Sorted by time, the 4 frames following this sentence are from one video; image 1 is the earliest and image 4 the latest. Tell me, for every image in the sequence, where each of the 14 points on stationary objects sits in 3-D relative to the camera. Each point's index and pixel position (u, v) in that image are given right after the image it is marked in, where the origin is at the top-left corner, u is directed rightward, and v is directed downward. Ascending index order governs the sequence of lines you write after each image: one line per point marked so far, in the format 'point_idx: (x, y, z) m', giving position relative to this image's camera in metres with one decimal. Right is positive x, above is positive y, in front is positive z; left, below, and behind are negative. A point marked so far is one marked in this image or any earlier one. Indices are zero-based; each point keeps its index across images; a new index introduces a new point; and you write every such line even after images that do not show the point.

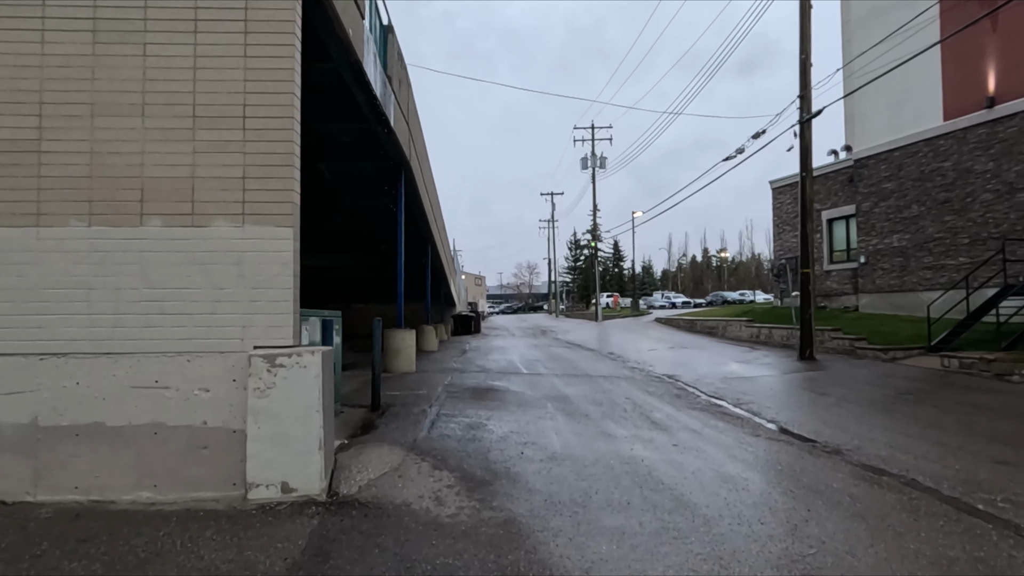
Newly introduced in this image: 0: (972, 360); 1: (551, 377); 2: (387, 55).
0: (+8.9, -1.4, +12.8) m
1: (+0.8, -1.8, +13.5) m
2: (-2.2, +4.0, +11.4) m
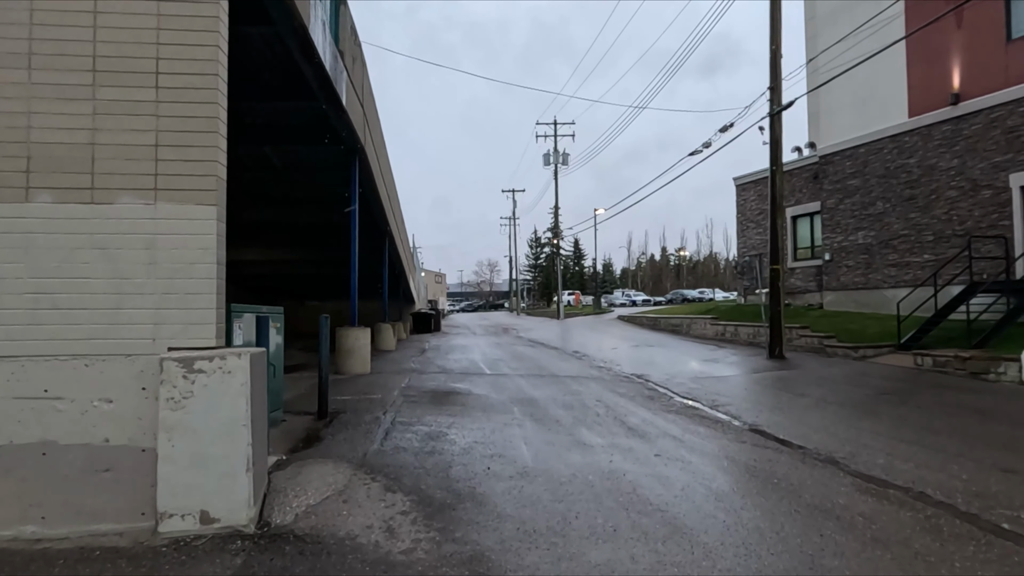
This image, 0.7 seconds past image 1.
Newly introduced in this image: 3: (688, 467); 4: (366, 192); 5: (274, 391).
0: (+8.2, -1.3, +12.5) m
1: (+0.1, -1.7, +12.7) m
2: (-2.7, +4.1, +10.5) m
3: (+1.6, -1.7, +6.2) m
4: (-3.5, +2.3, +15.7) m
5: (-2.6, -1.1, +7.4) m
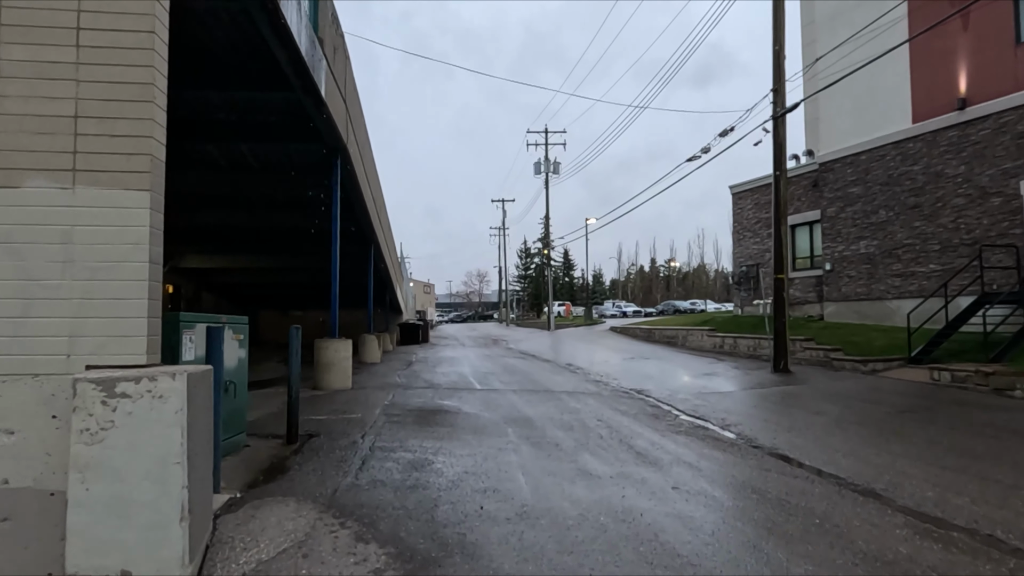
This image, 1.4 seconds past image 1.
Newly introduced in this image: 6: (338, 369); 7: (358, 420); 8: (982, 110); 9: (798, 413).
0: (+8.1, -1.5, +11.8) m
1: (-0.1, -1.9, +11.8) m
2: (-2.8, +4.0, +9.6) m
3: (+1.6, -1.7, +5.3) m
4: (-3.6, +2.1, +14.9) m
5: (-2.7, -1.2, +6.5) m
6: (-3.1, -1.4, +11.7) m
7: (-1.9, -1.7, +8.4) m
8: (+12.0, +4.5, +16.9) m
9: (+4.5, -2.0, +10.4) m
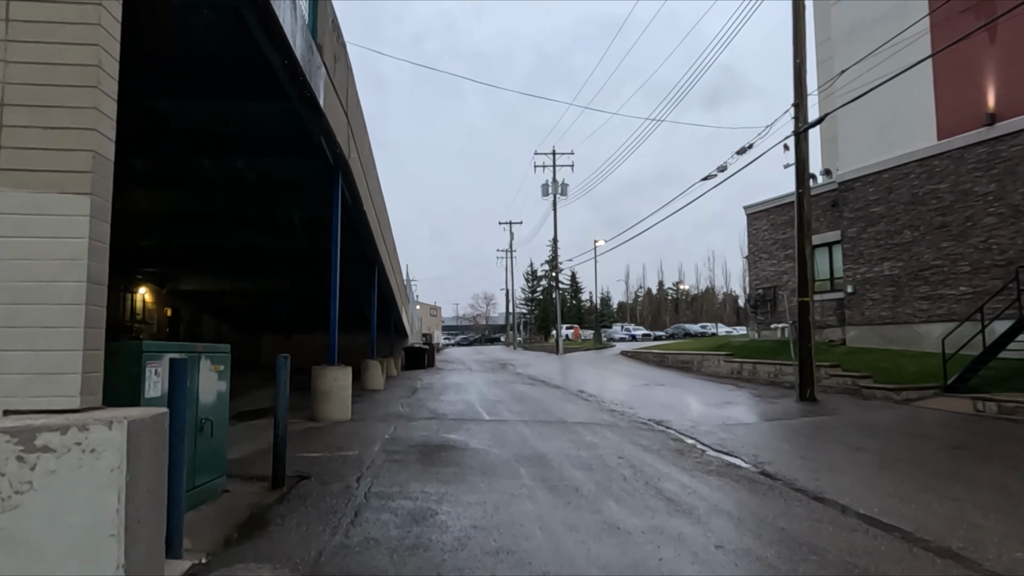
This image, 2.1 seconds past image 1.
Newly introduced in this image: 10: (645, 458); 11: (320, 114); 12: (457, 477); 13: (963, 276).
0: (+8.3, -1.9, +10.9) m
1: (+0.1, -2.3, +11.0) m
2: (-2.7, +3.7, +9.0) m
3: (+1.7, -1.9, +4.5) m
4: (-3.4, +1.6, +14.2) m
5: (-2.6, -1.4, +5.7) m
6: (-2.9, -1.8, +10.9) m
7: (-1.8, -1.9, +7.6) m
8: (+12.3, +4.0, +16.2) m
9: (+4.6, -2.3, +9.5) m
10: (+1.7, -2.2, +8.5) m
11: (-2.8, +2.5, +9.6) m
12: (-0.6, -1.9, +6.8) m
13: (+11.8, +0.3, +17.3) m
